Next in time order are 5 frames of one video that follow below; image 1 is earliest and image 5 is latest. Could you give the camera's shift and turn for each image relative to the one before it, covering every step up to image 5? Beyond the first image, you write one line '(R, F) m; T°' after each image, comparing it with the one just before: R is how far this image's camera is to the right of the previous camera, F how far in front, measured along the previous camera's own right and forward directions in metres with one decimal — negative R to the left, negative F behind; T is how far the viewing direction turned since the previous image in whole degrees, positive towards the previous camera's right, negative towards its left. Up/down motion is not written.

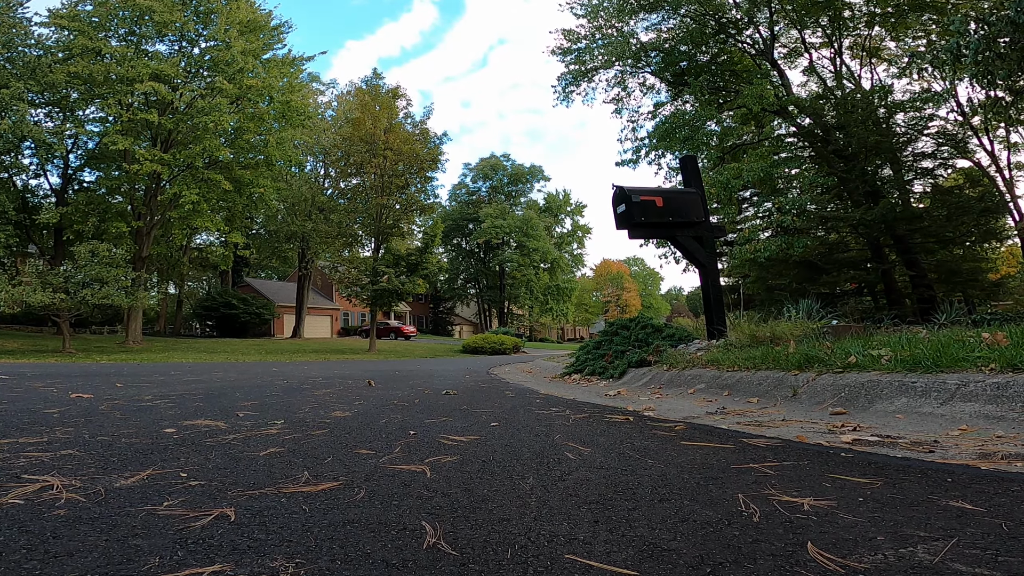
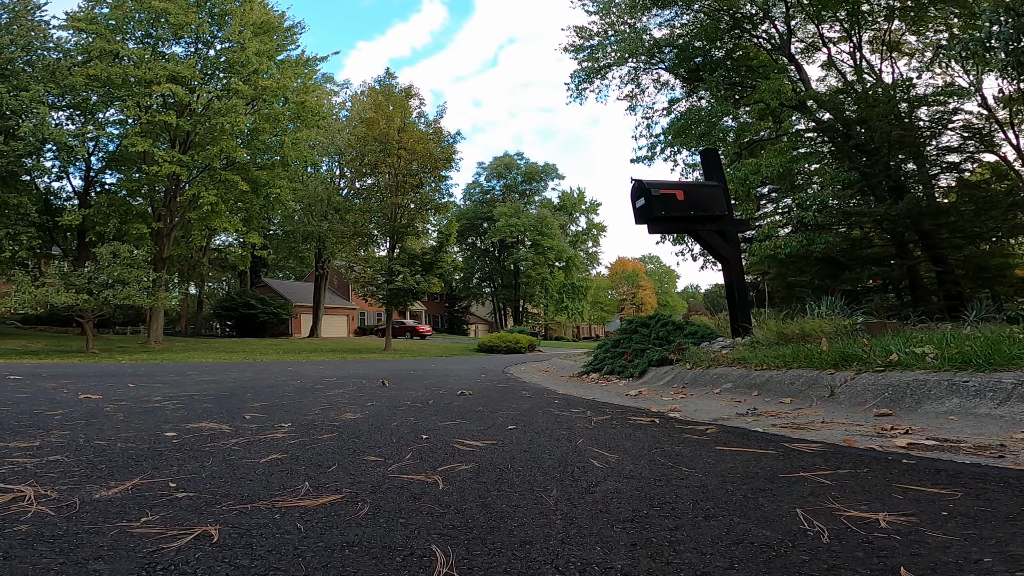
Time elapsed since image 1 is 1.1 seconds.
(0.0, +0.1) m; -2°
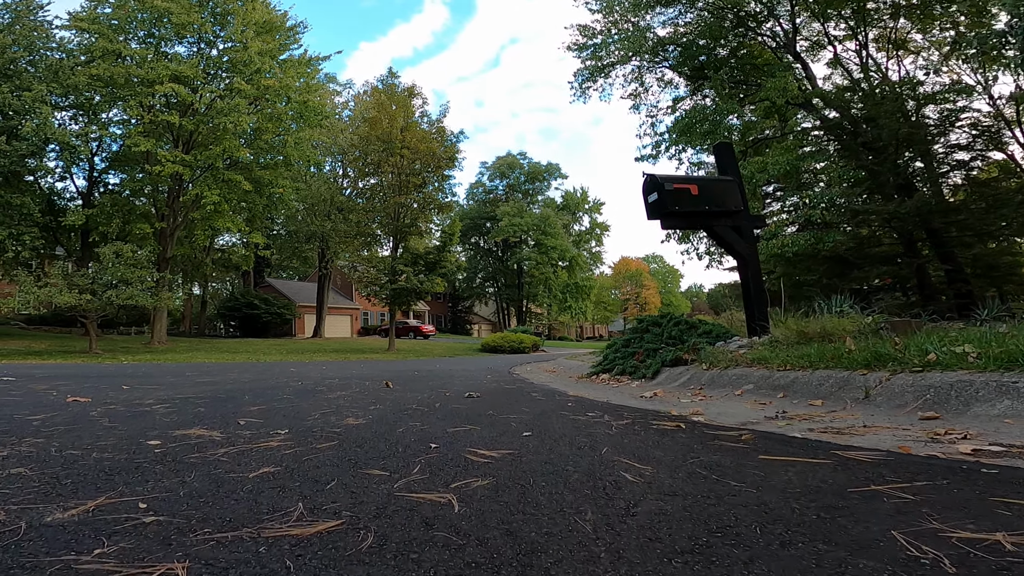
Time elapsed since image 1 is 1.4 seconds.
(0.0, +0.1) m; 0°
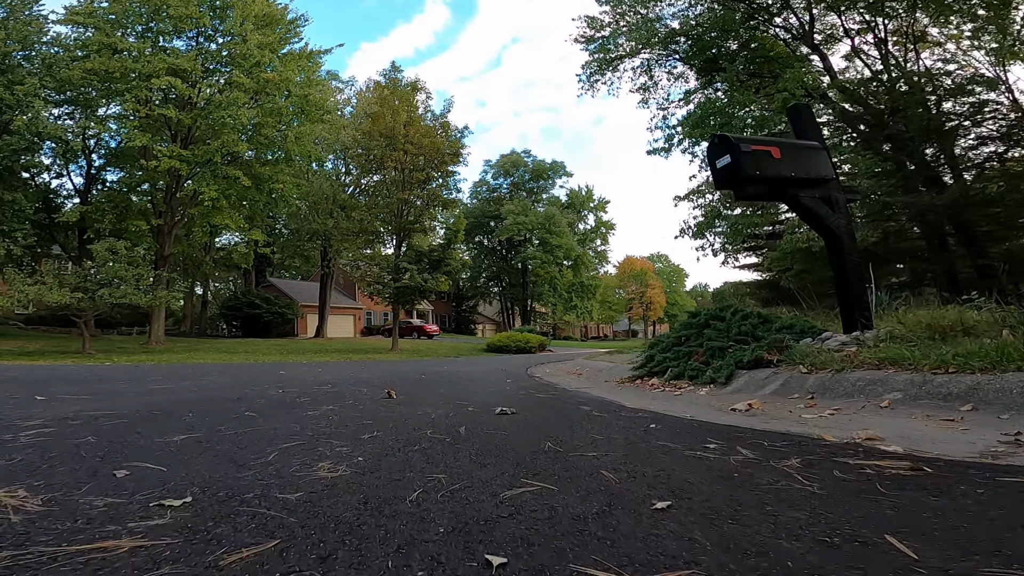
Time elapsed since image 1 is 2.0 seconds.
(-0.1, +0.5) m; 0°
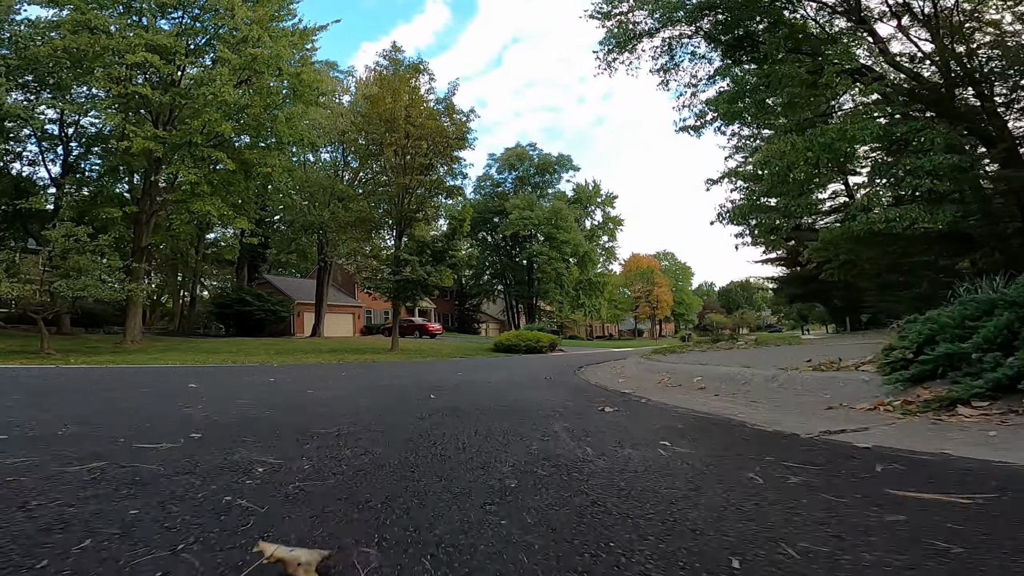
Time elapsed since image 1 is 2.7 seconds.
(-0.3, +1.4) m; 0°
